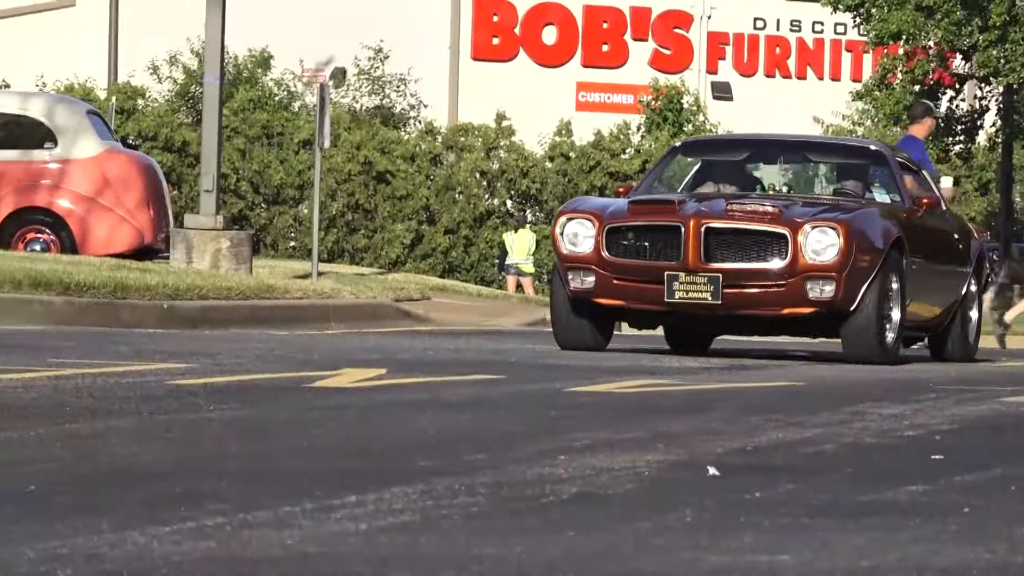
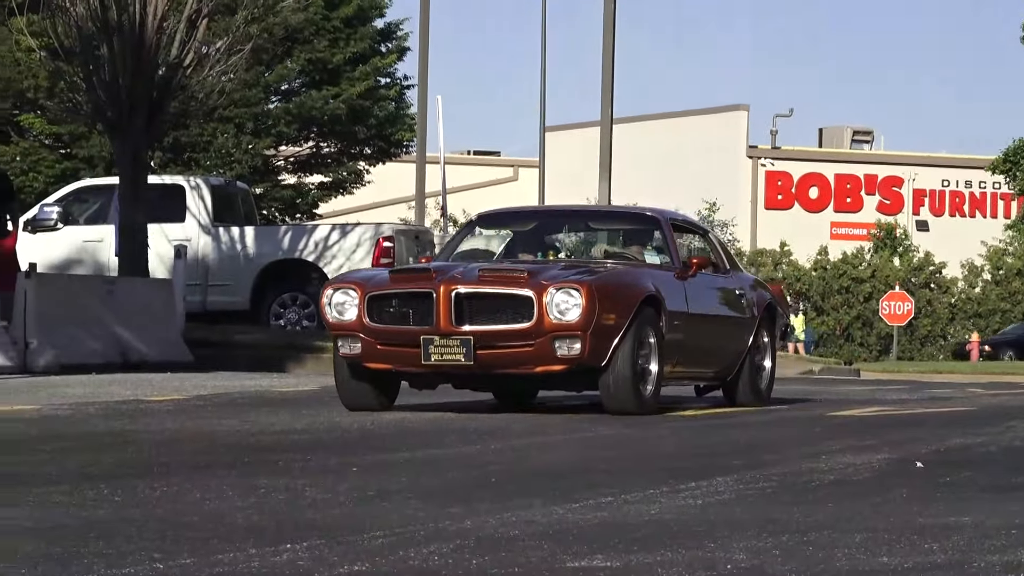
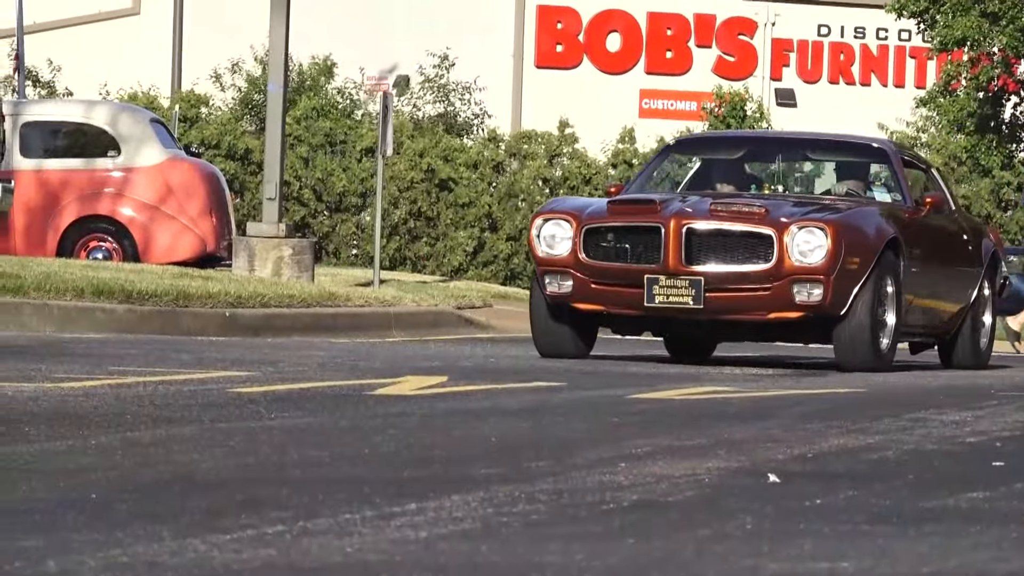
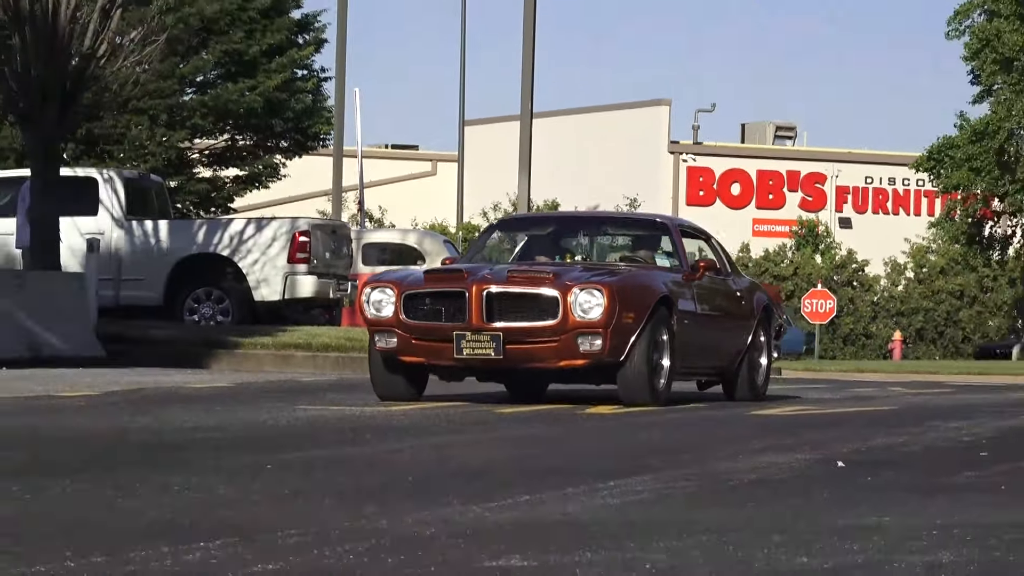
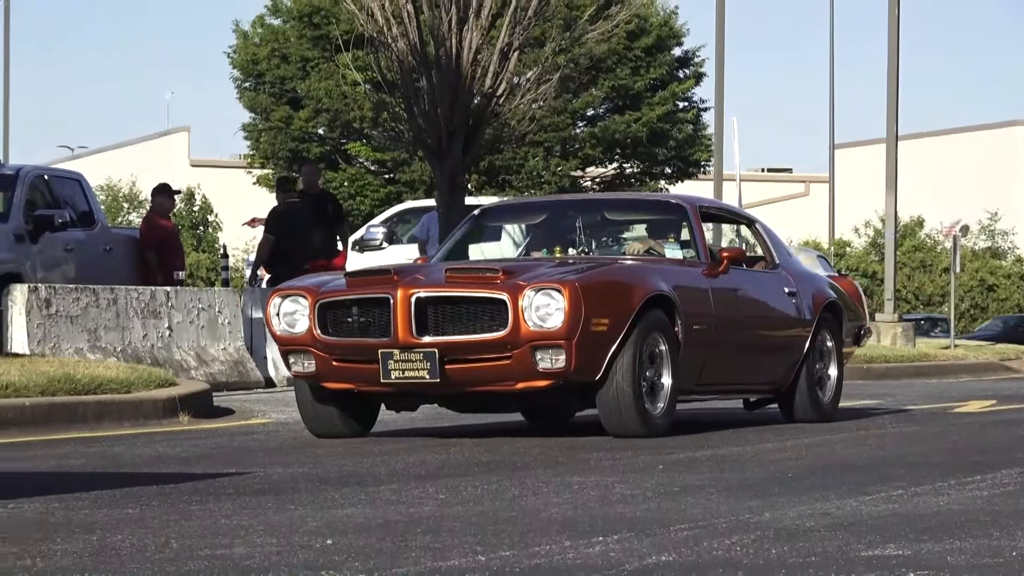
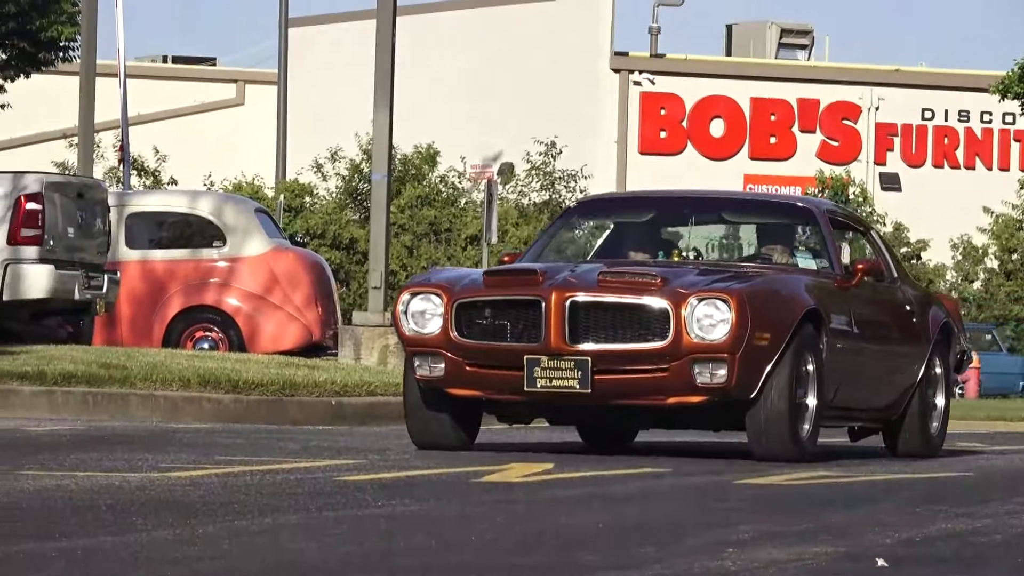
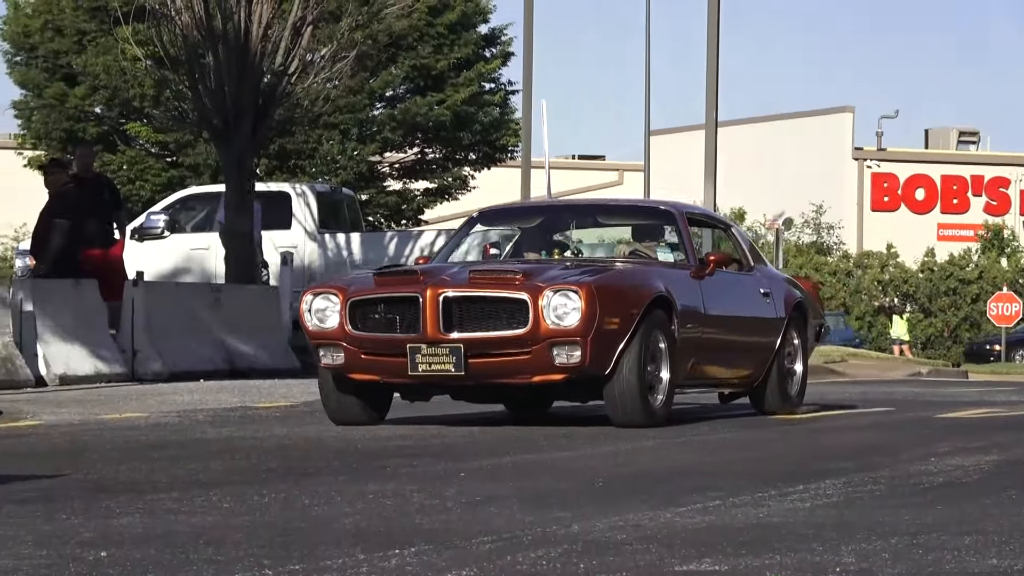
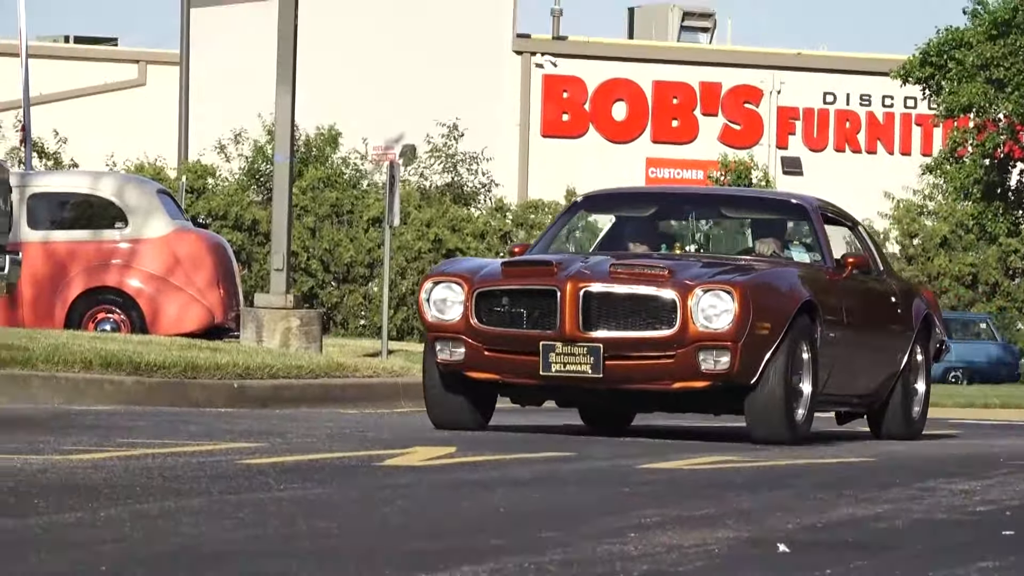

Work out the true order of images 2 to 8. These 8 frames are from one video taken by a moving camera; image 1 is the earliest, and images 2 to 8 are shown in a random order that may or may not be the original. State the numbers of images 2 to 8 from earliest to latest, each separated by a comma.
3, 8, 6, 4, 2, 7, 5
